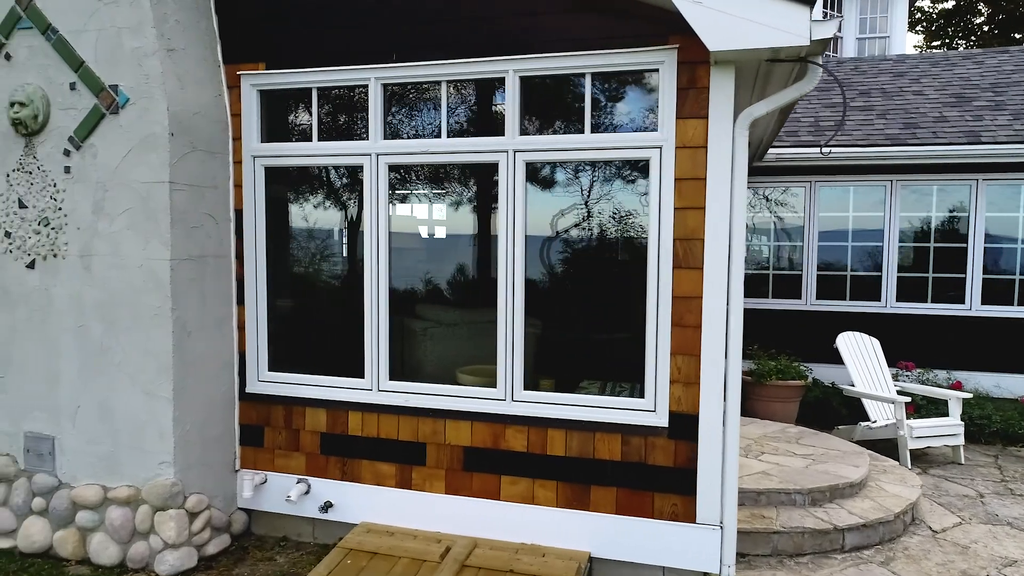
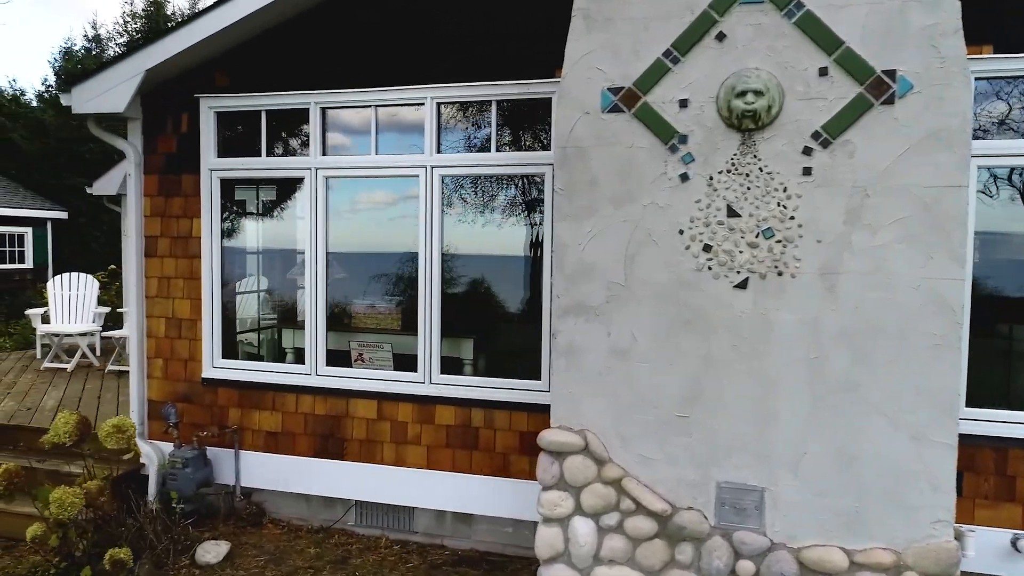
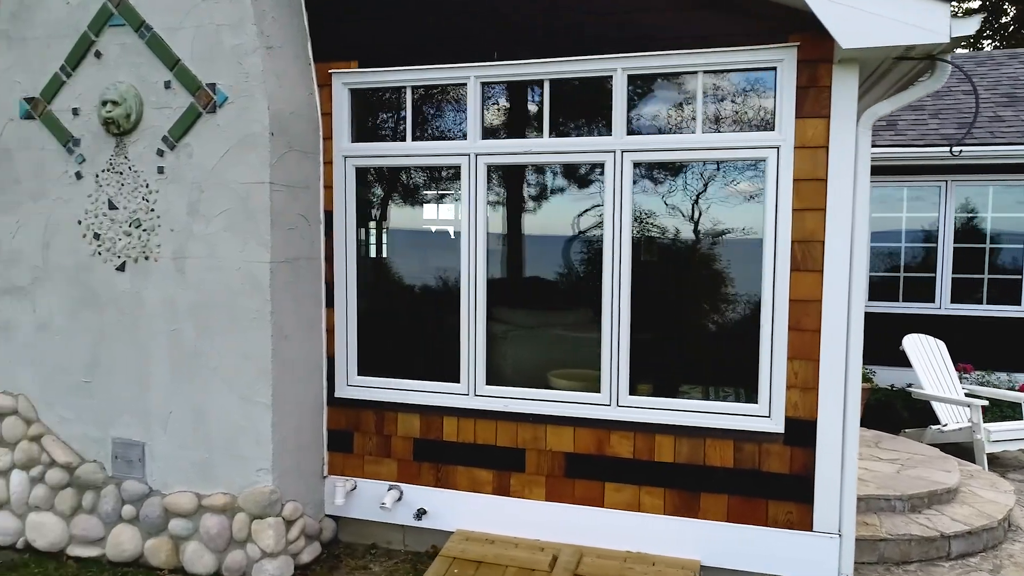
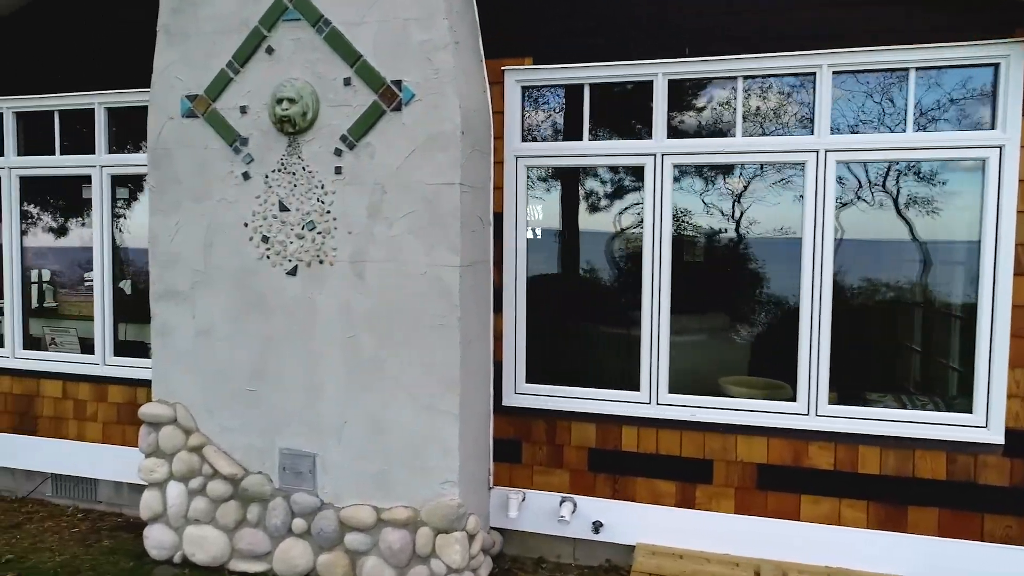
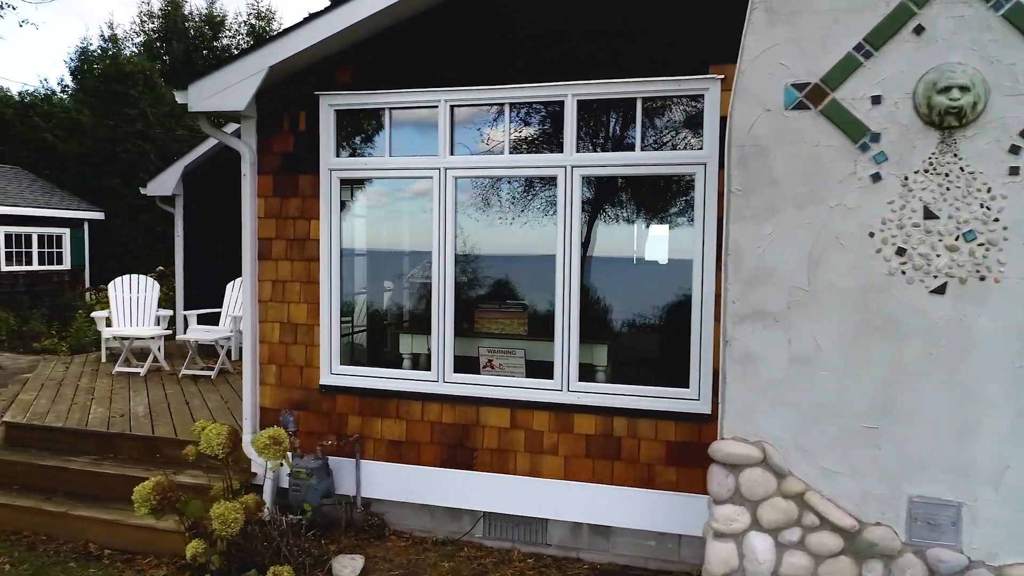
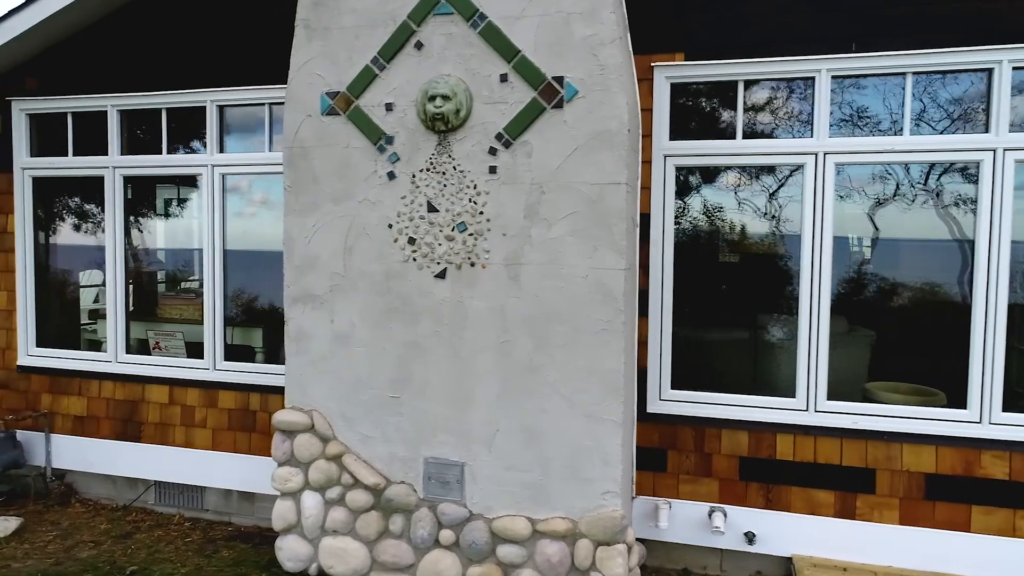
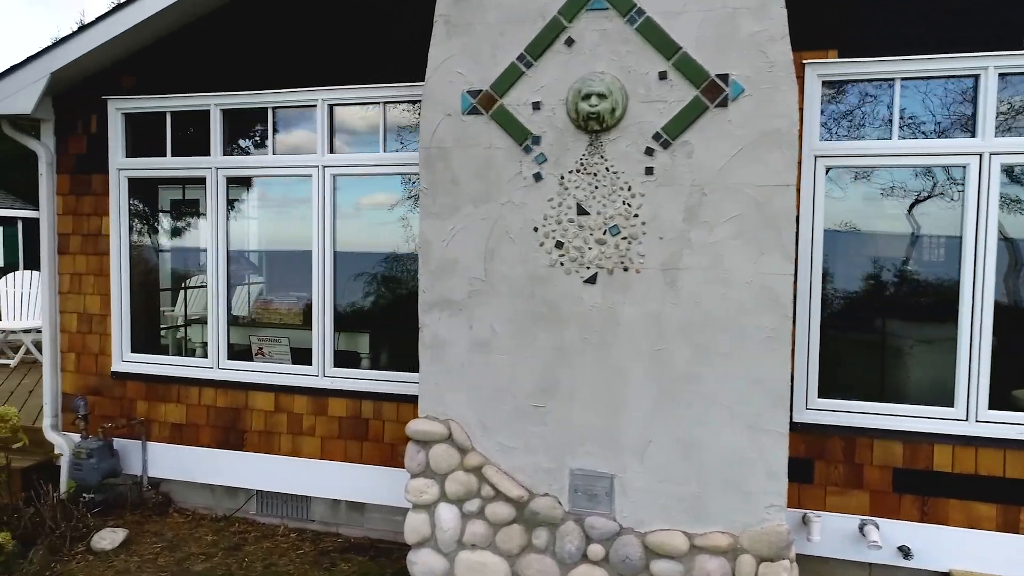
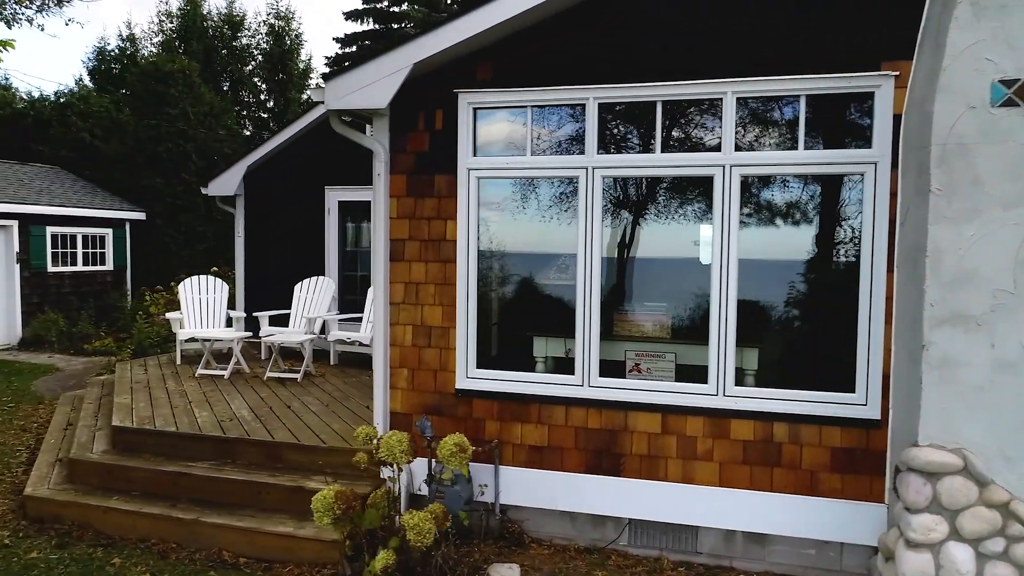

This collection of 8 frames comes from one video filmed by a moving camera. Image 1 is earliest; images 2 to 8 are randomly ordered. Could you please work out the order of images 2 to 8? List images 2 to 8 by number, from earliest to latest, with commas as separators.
3, 4, 6, 7, 2, 5, 8
